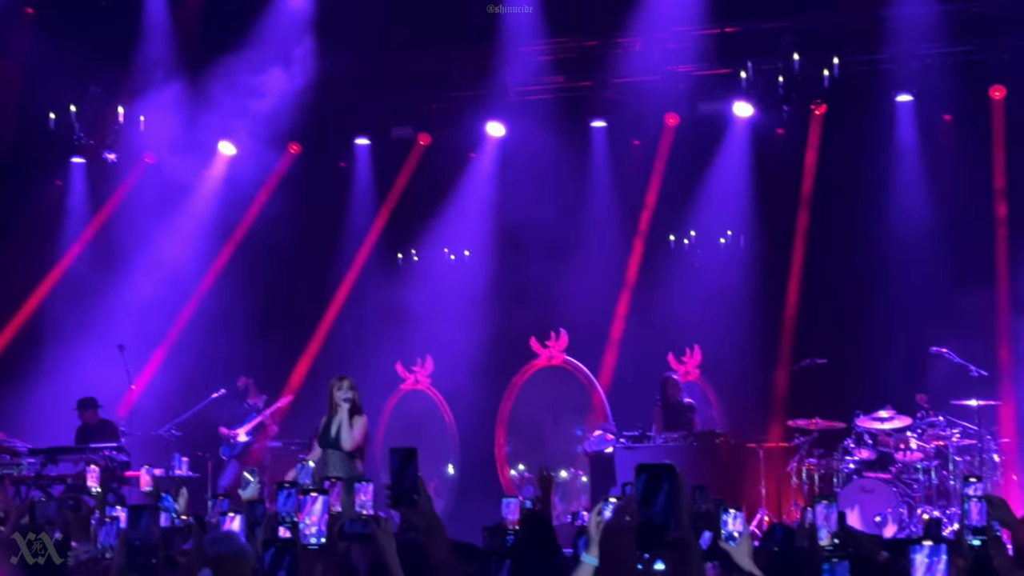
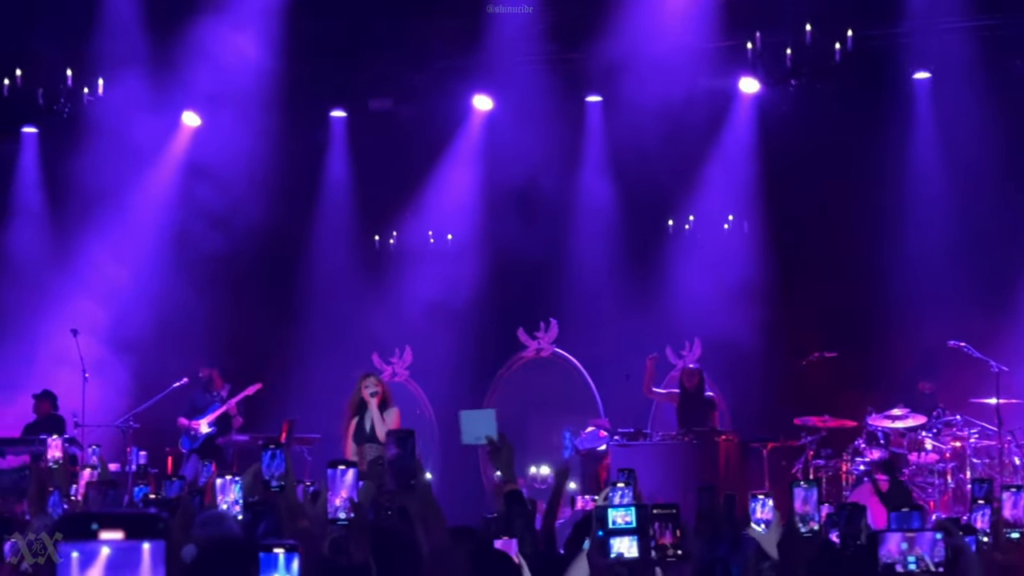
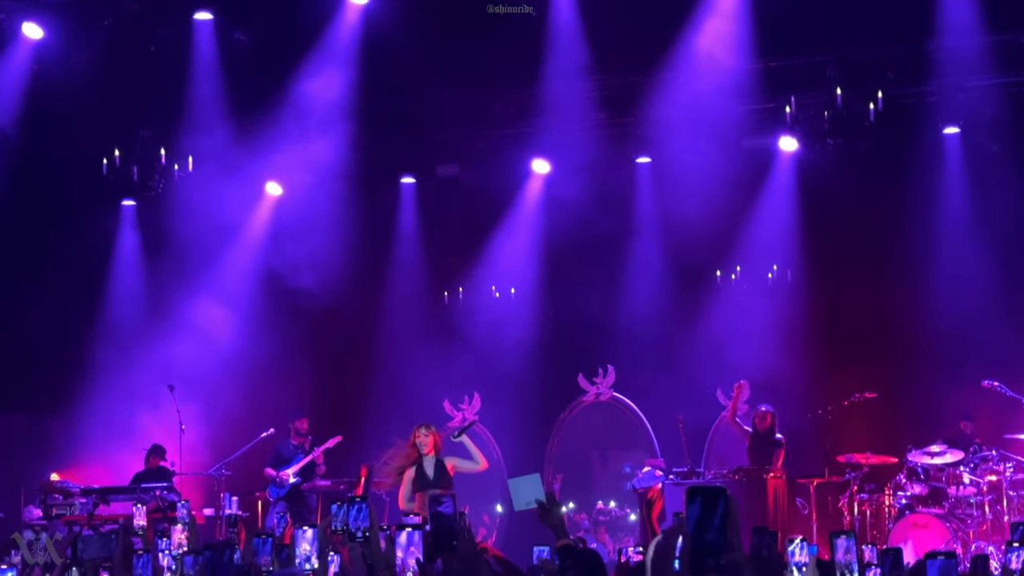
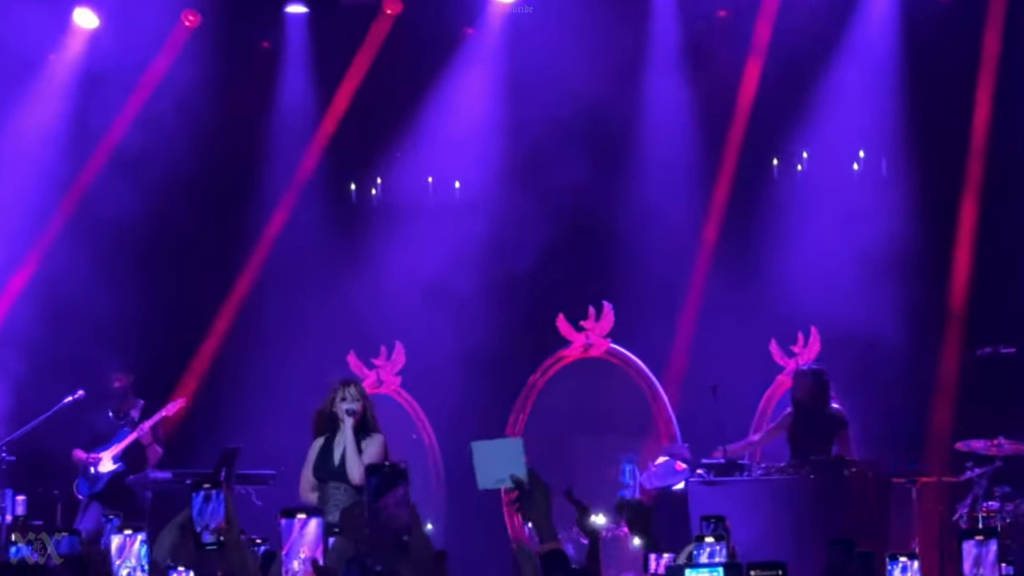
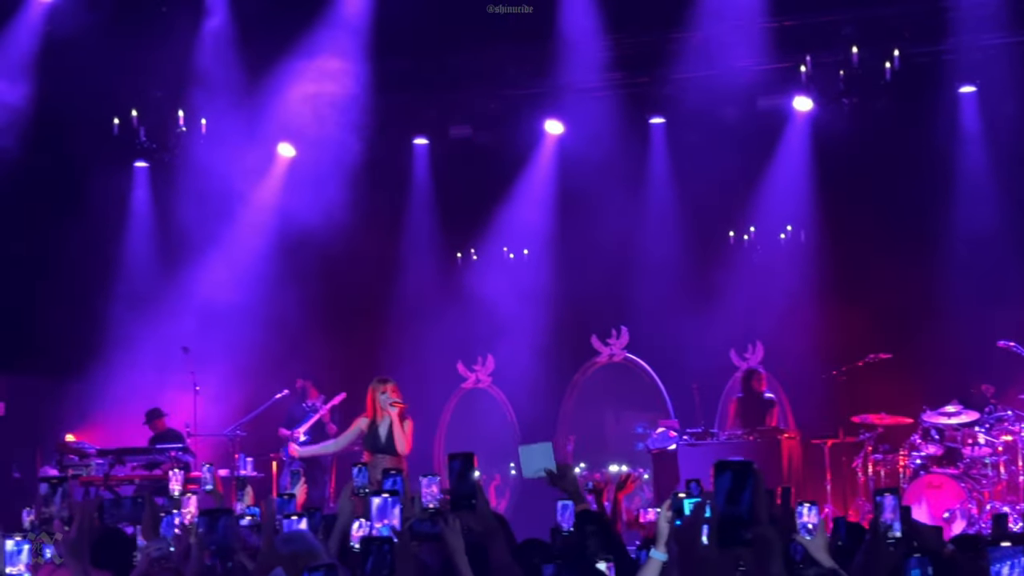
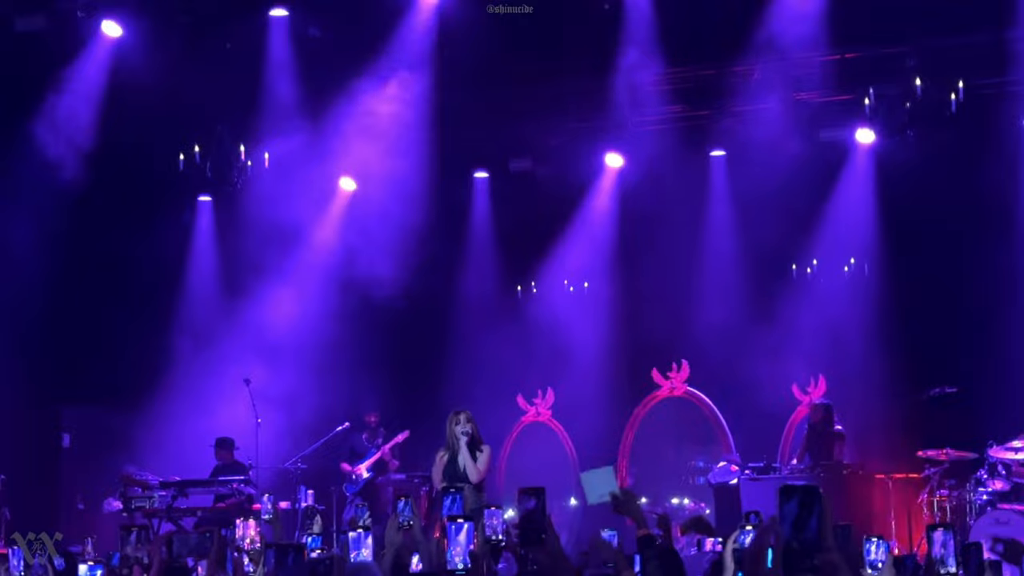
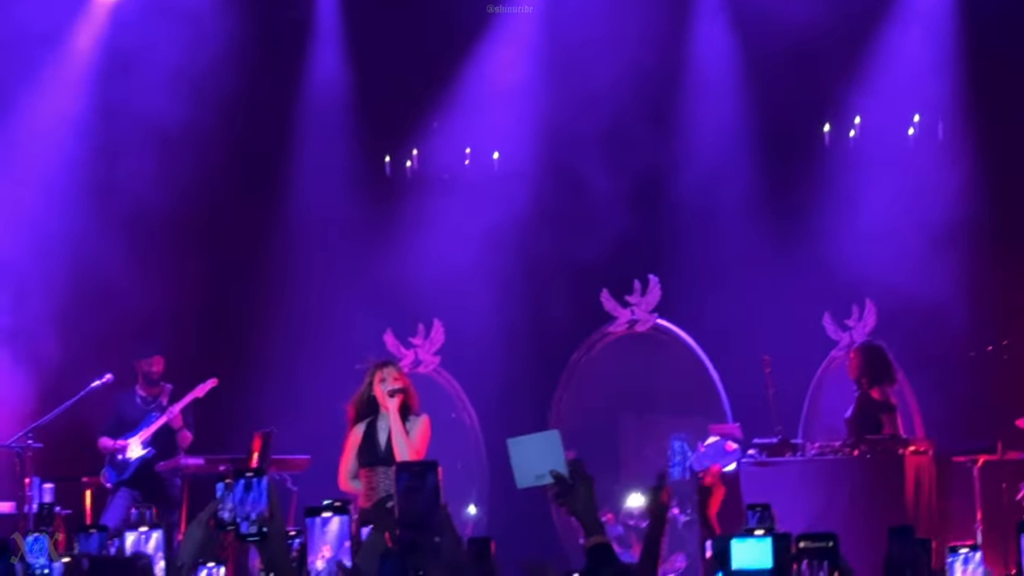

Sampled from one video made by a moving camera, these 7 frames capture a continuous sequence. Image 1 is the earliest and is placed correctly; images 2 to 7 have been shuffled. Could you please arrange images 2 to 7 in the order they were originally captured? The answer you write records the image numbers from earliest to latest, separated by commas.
5, 6, 3, 2, 4, 7
